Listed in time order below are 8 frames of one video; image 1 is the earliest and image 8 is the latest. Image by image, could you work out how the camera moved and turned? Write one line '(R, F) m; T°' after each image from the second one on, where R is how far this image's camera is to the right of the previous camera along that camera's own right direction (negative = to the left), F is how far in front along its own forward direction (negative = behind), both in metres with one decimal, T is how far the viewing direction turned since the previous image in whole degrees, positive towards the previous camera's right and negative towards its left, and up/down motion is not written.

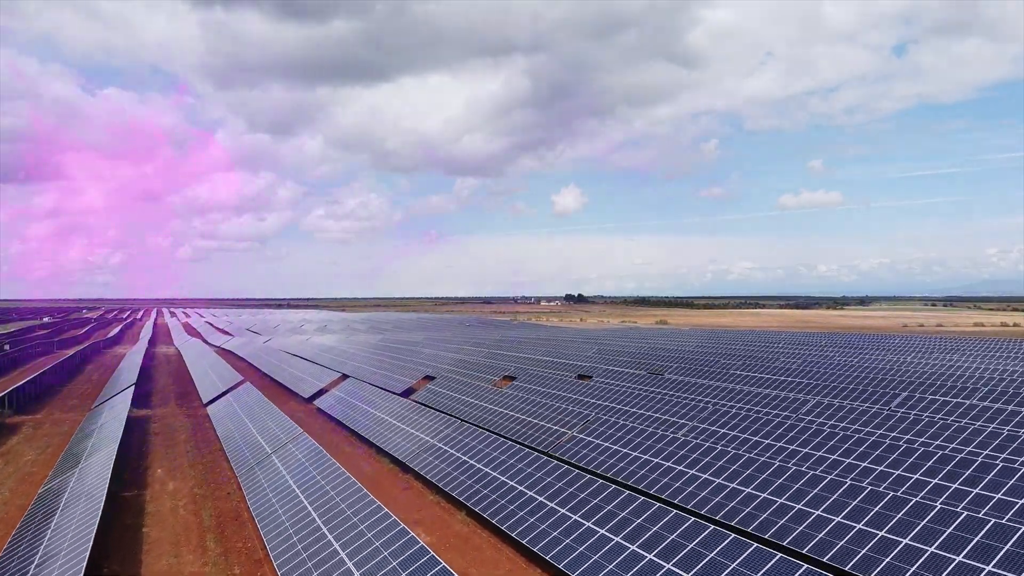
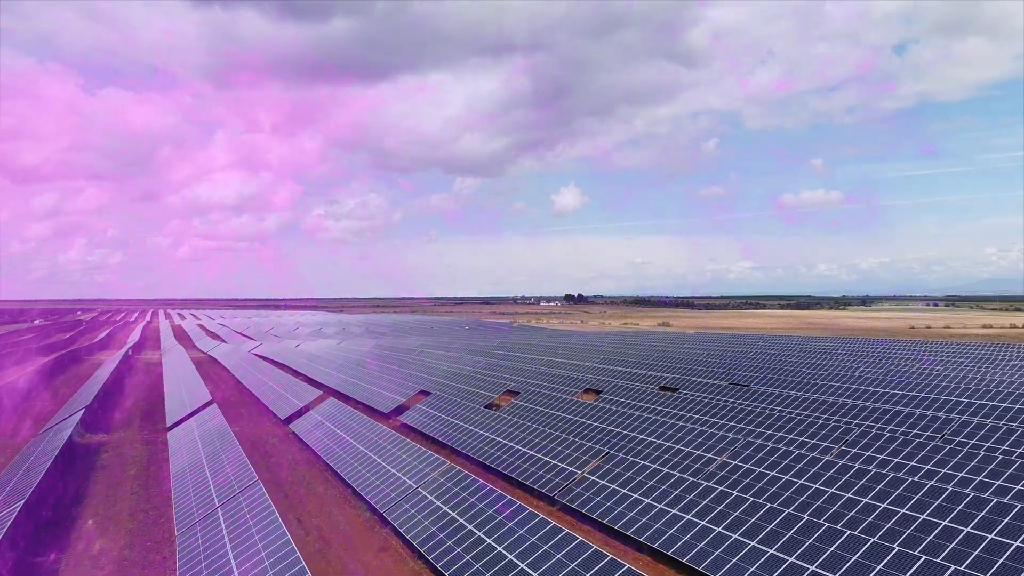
(0.0, +2.5) m; 0°
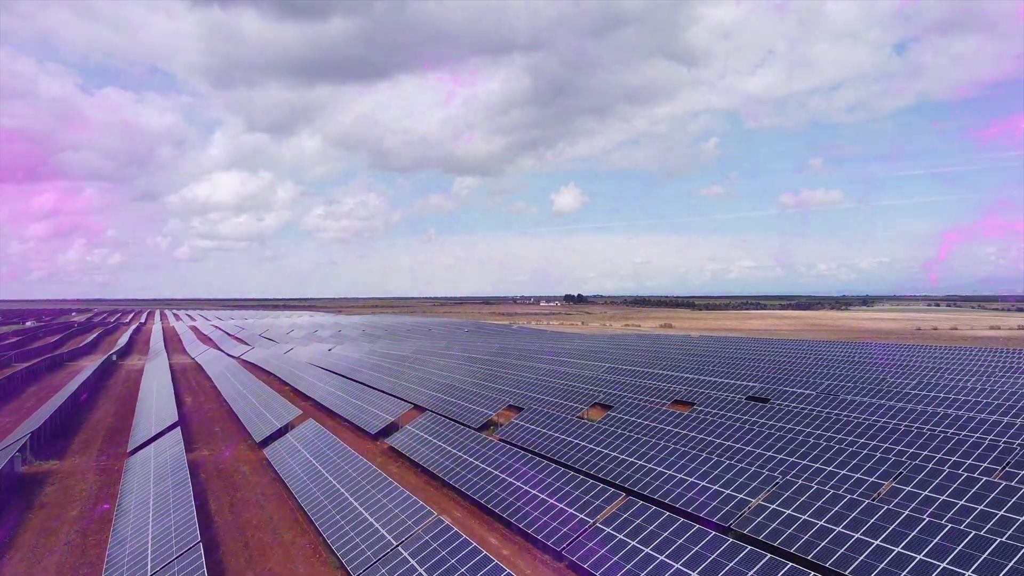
(0.0, +2.1) m; 0°
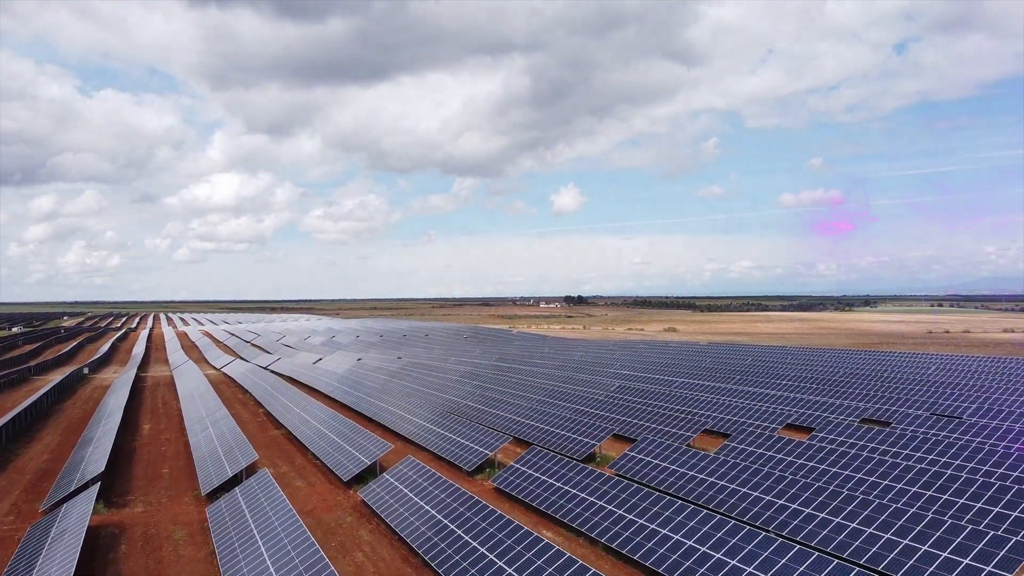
(0.0, +3.5) m; 0°
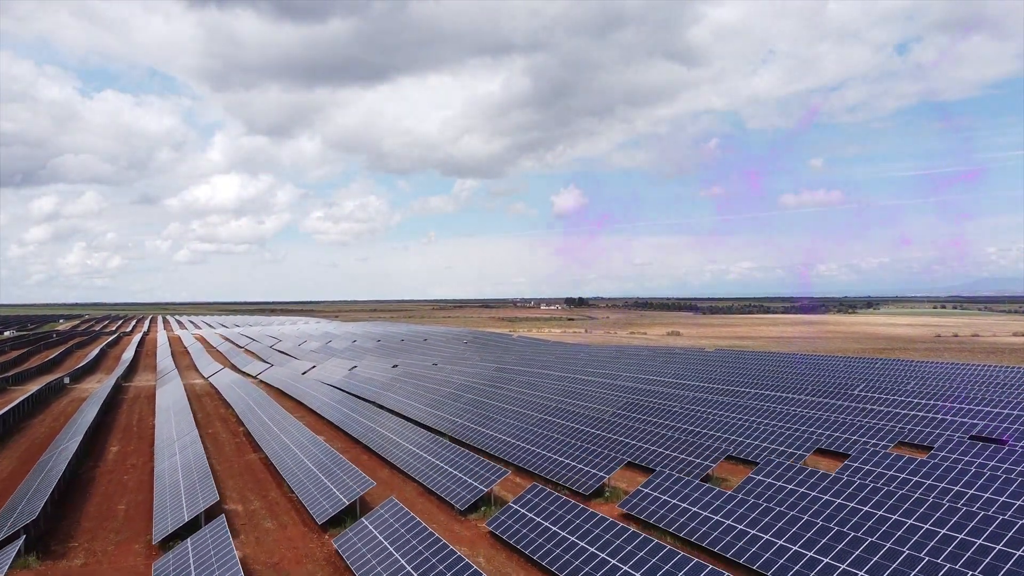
(+0.1, +2.2) m; 0°
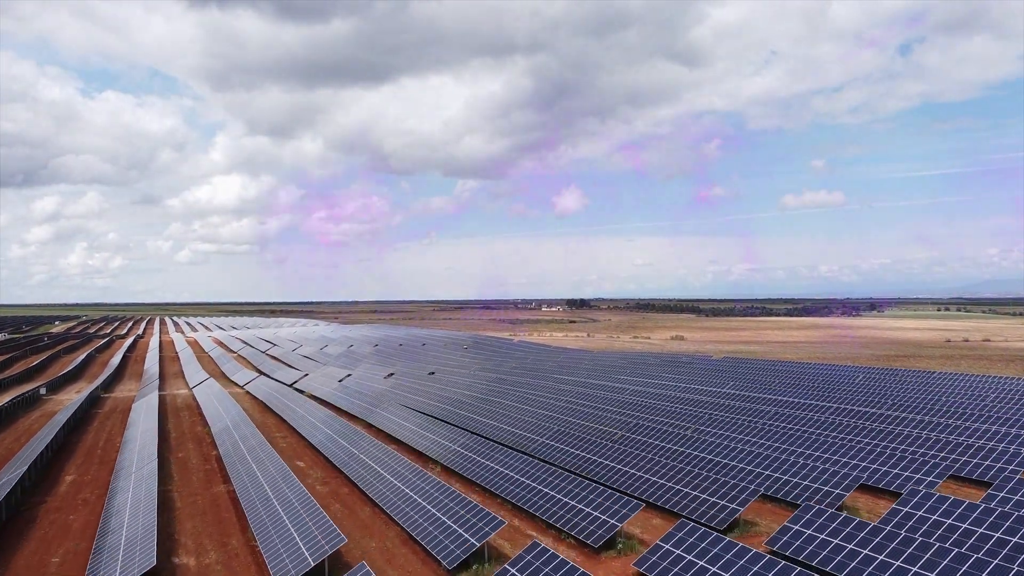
(+0.1, +2.5) m; 0°
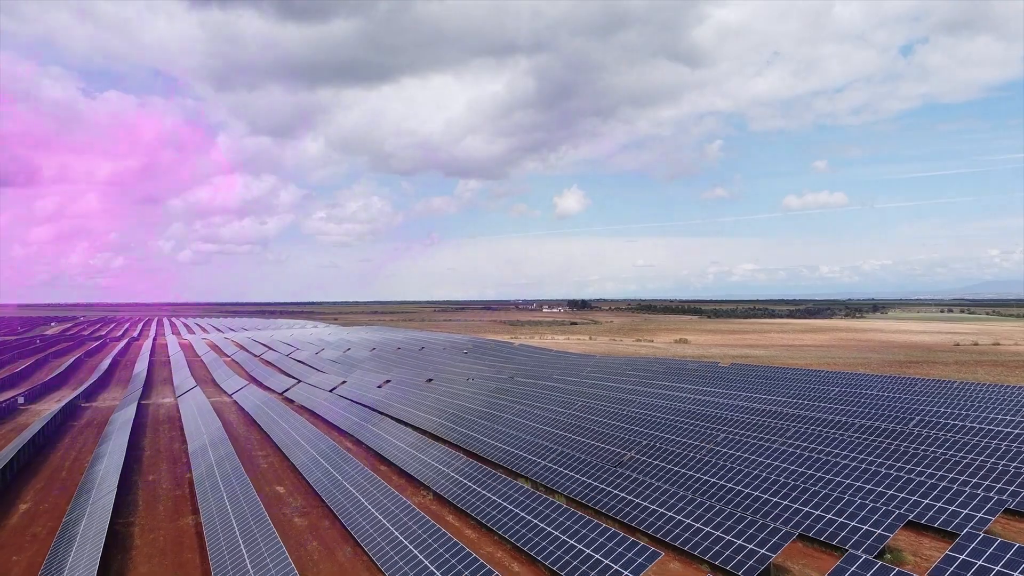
(+0.1, +2.1) m; 0°
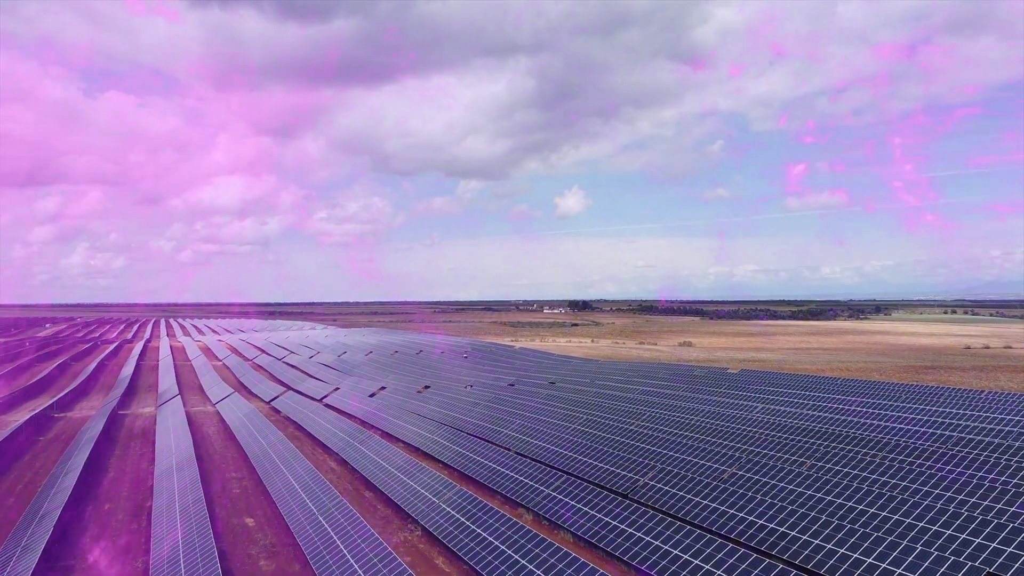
(0.0, +2.6) m; 0°
